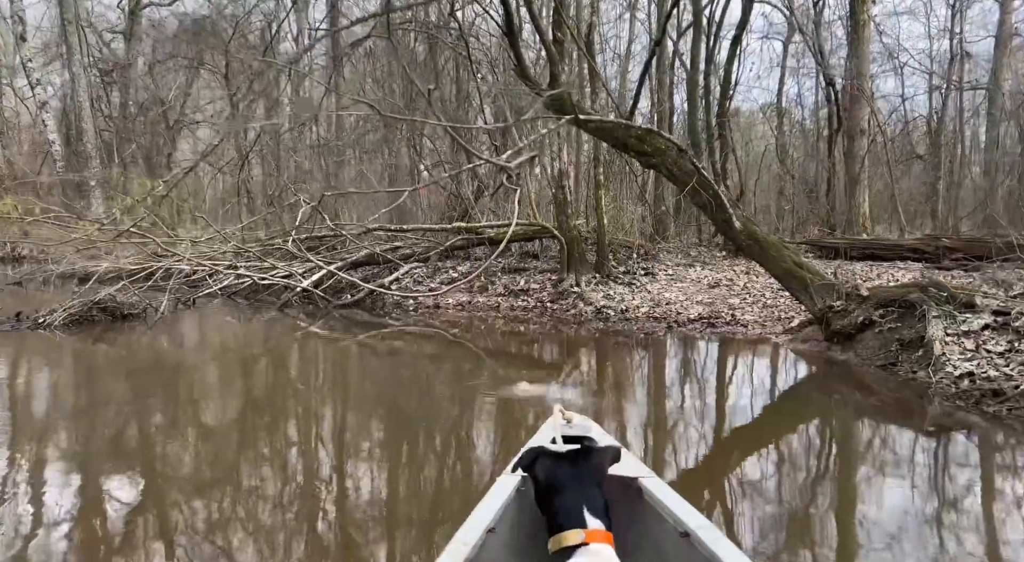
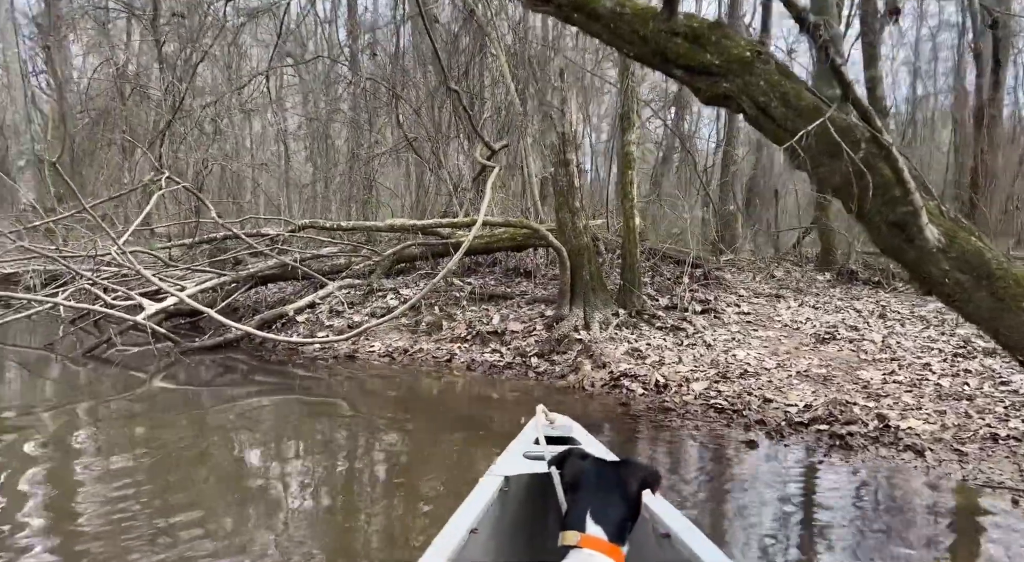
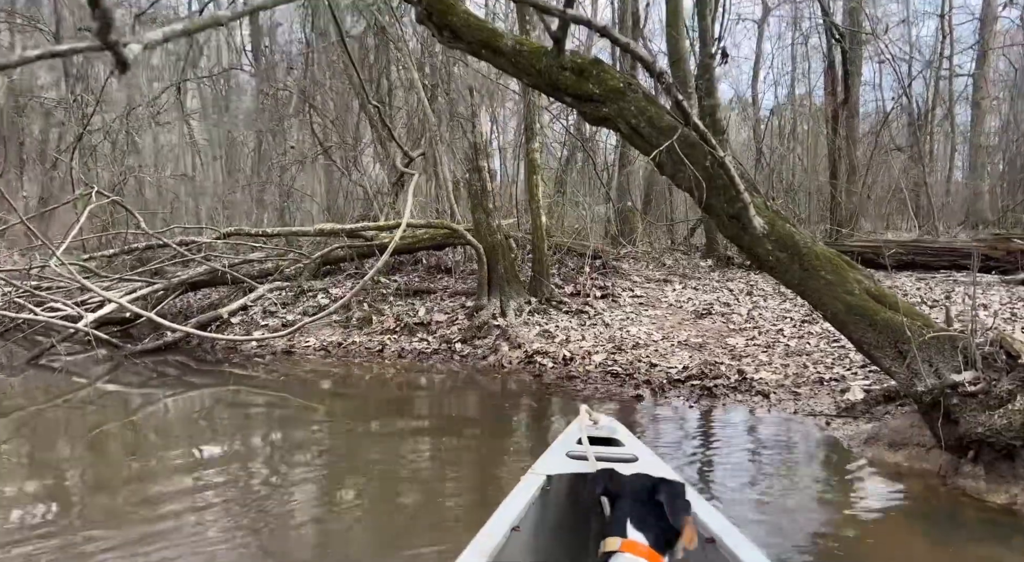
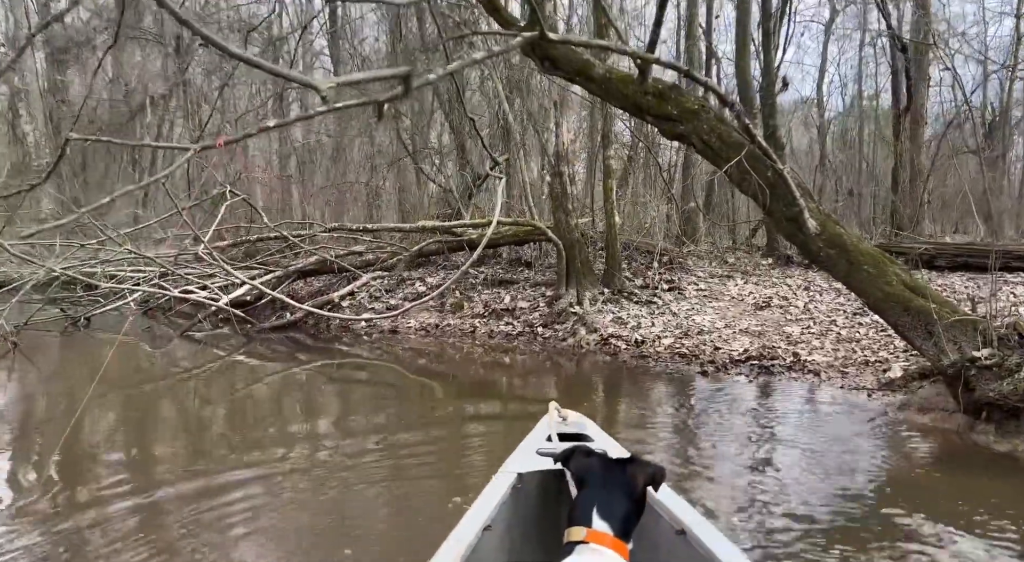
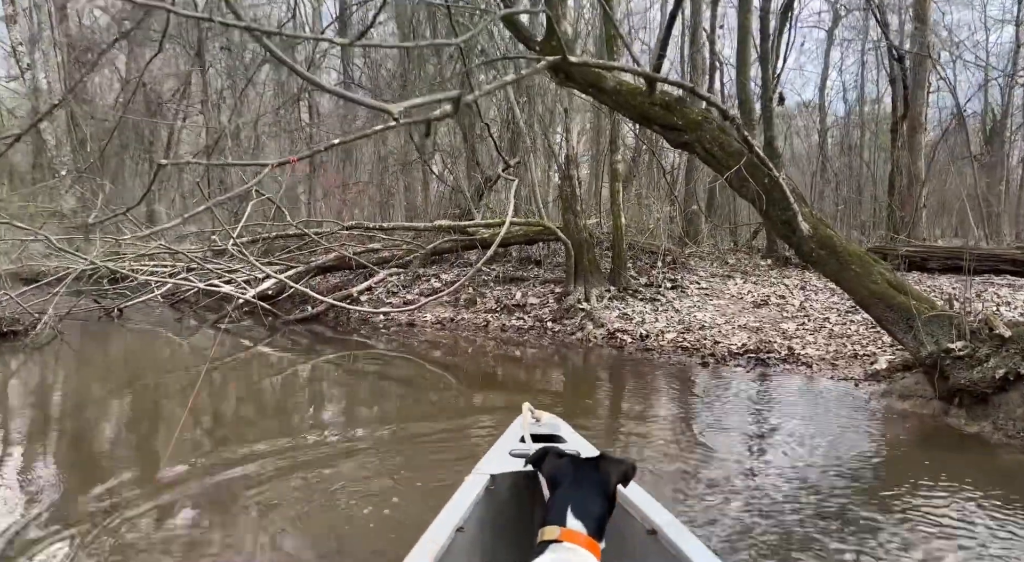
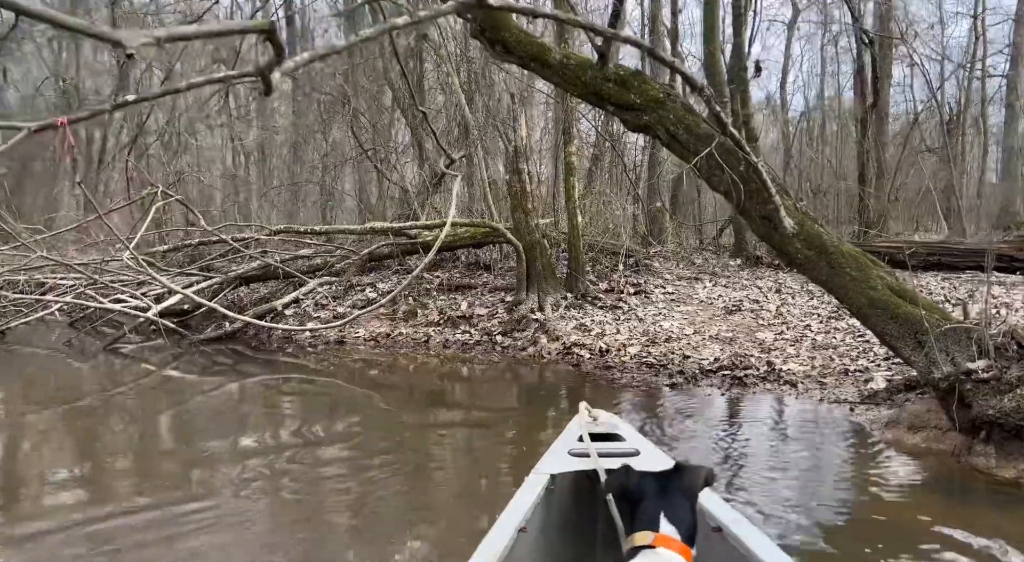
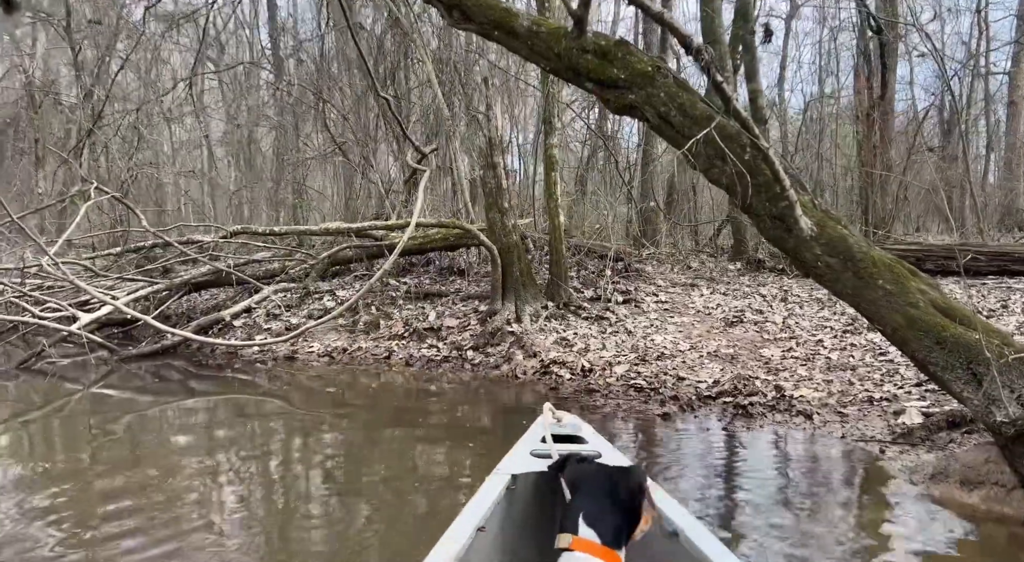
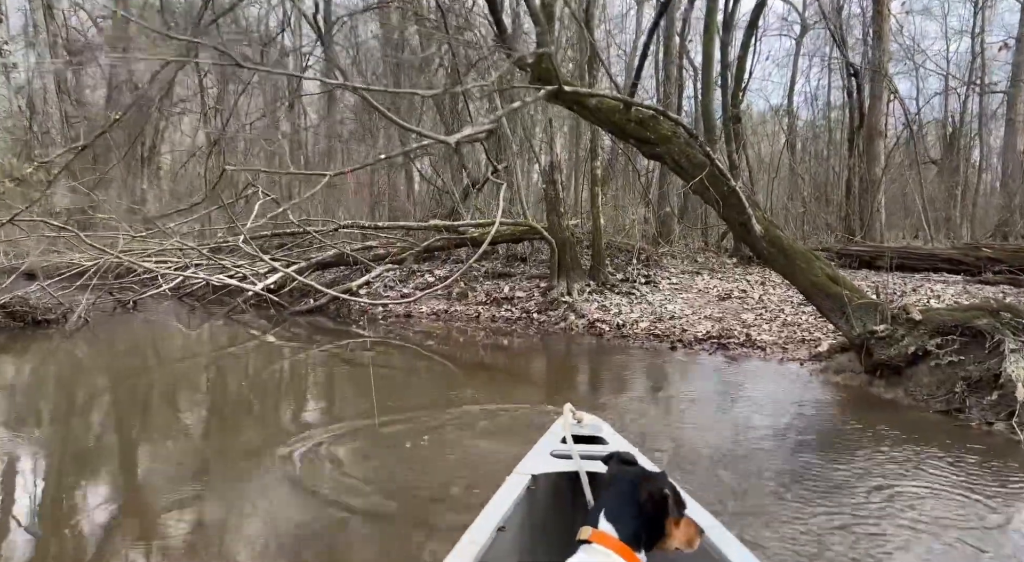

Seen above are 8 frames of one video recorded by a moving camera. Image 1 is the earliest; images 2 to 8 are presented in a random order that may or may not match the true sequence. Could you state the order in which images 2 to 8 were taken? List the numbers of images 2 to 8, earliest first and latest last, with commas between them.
8, 5, 4, 6, 3, 7, 2
